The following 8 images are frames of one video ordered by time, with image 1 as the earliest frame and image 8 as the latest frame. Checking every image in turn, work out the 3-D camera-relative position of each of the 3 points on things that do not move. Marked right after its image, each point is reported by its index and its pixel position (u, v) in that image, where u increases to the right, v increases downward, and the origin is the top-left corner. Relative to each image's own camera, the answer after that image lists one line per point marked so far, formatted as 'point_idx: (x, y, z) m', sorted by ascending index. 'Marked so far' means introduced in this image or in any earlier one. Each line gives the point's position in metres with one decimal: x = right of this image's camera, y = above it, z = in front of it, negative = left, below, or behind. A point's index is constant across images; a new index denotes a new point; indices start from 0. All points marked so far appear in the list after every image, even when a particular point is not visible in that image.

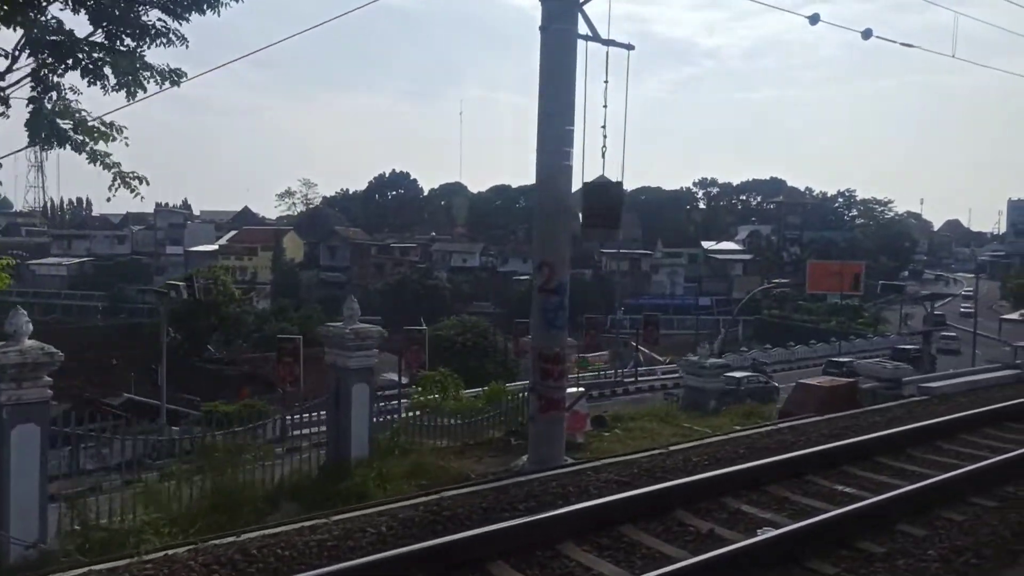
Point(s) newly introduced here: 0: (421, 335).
0: (-1.9, -0.9, +16.3) m
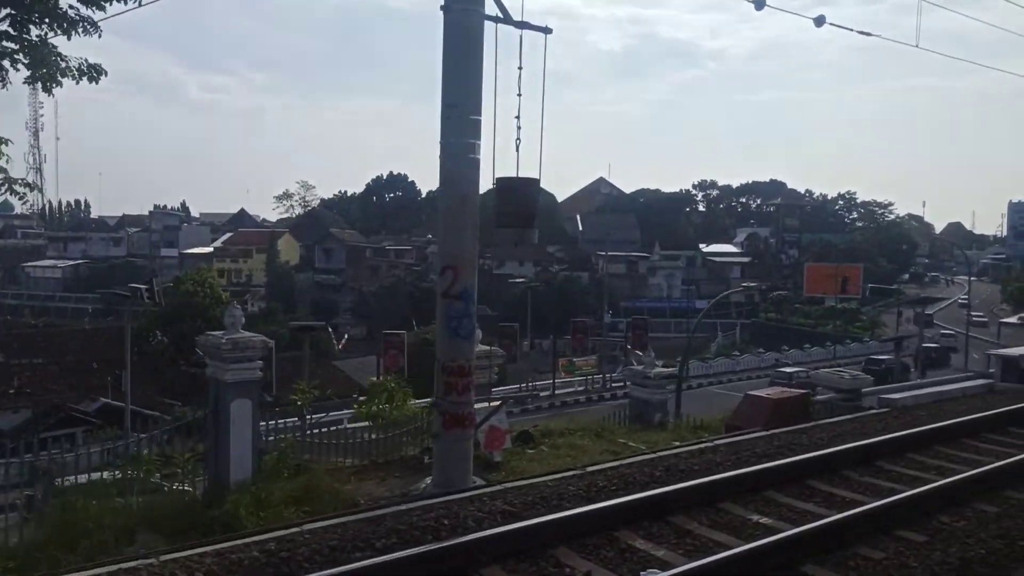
0: (-2.2, -1.0, +16.0) m
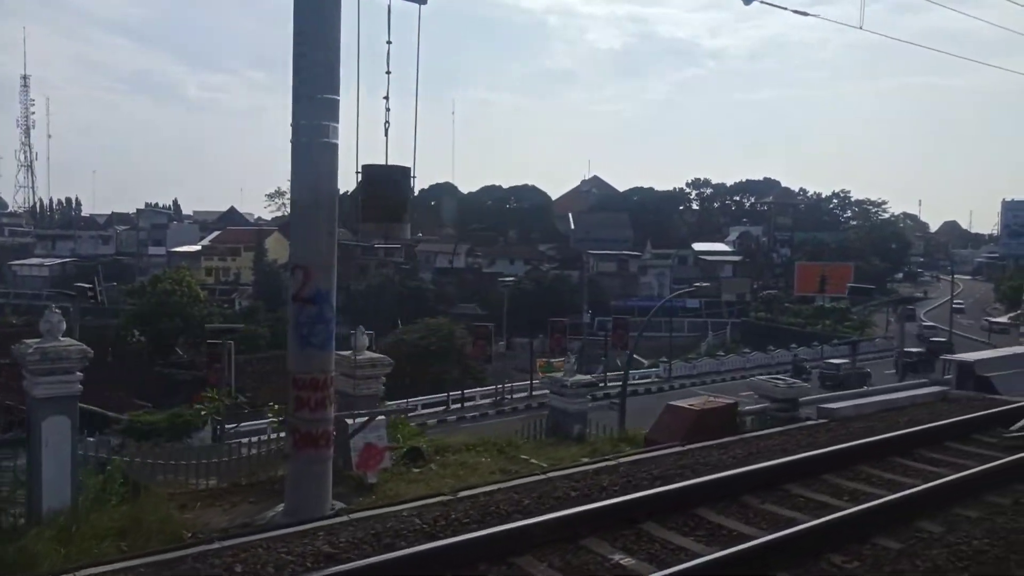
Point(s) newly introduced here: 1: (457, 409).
0: (-2.8, -1.0, +15.6) m
1: (-1.2, -2.6, +17.9) m
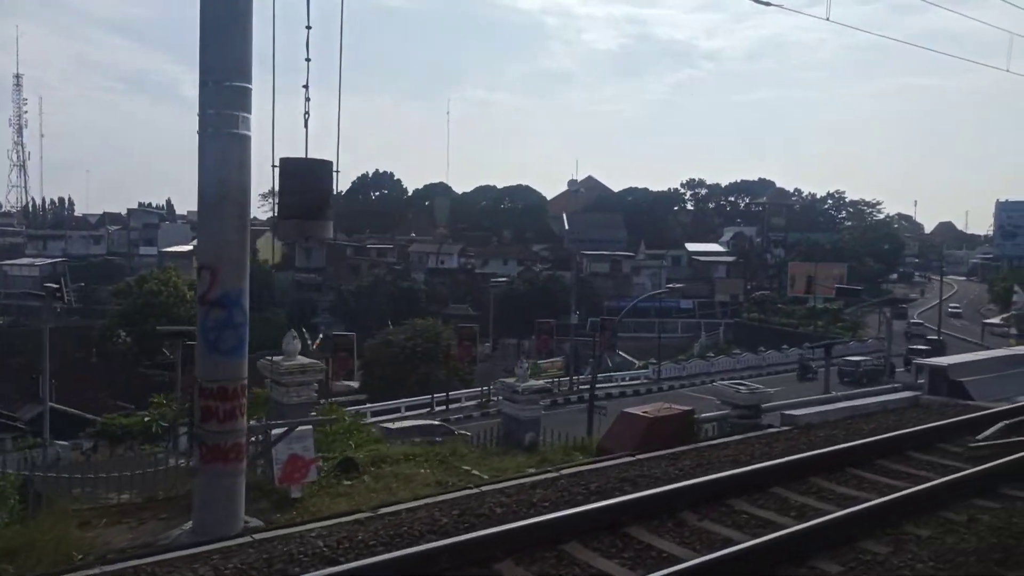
0: (-3.1, -1.0, +15.4) m
1: (-1.5, -2.7, +17.7) m
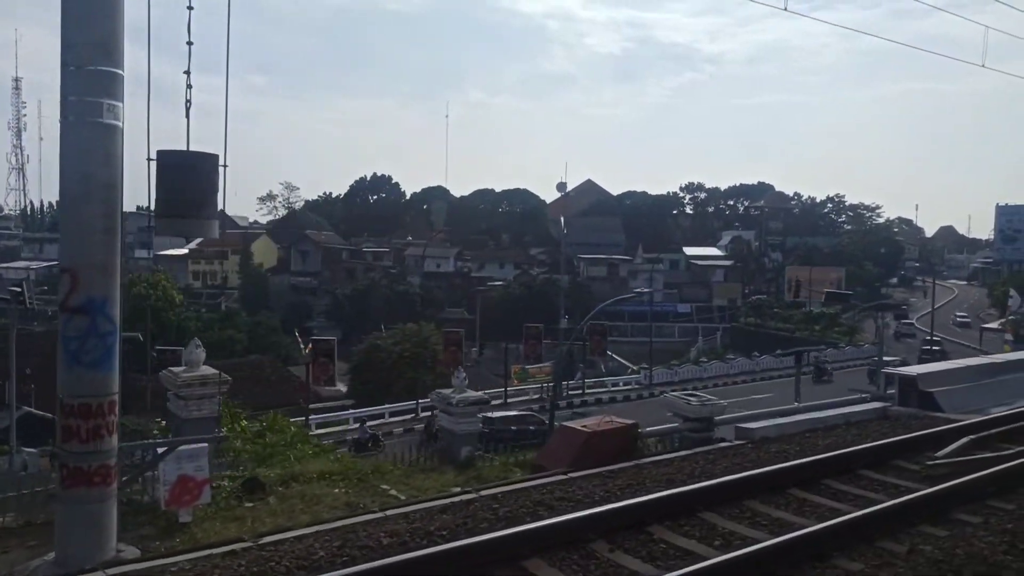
0: (-3.4, -1.1, +15.2) m
1: (-1.8, -2.7, +17.5) m
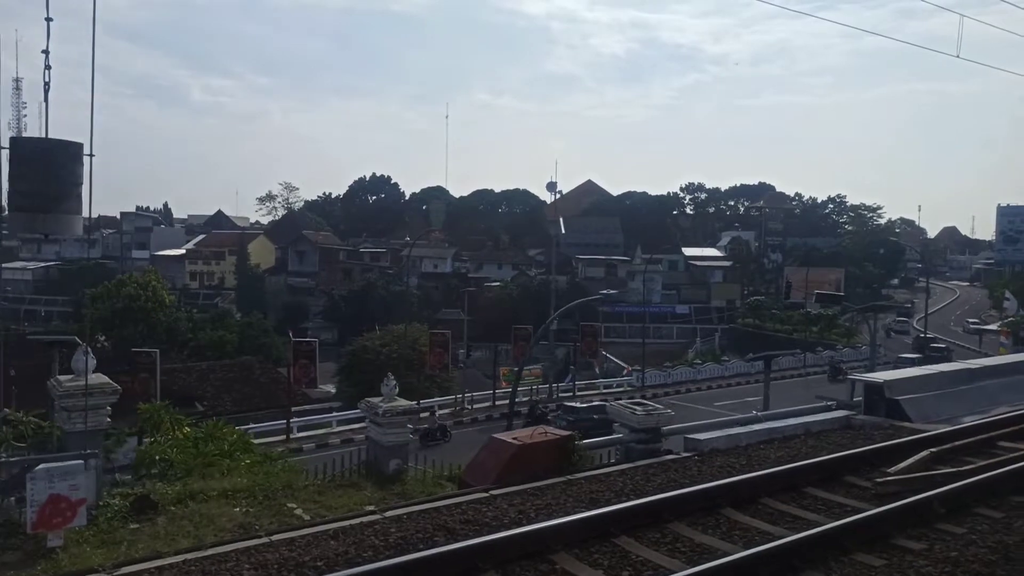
0: (-3.7, -1.1, +14.9) m
1: (-2.1, -2.8, +17.2) m
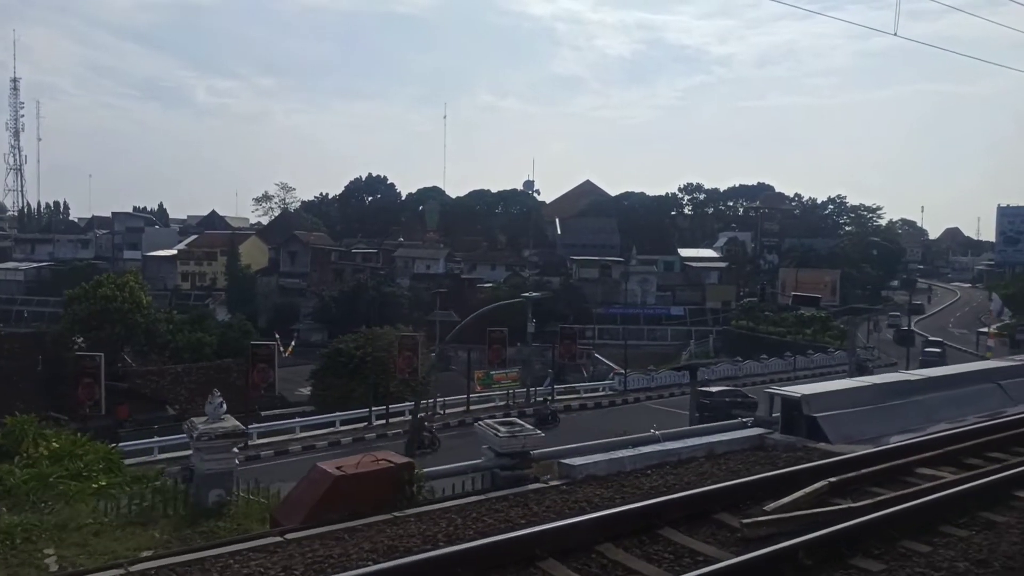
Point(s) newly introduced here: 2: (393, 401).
0: (-4.3, -1.1, +14.4) m
1: (-2.7, -2.8, +16.7) m
2: (-2.8, -2.7, +19.7) m
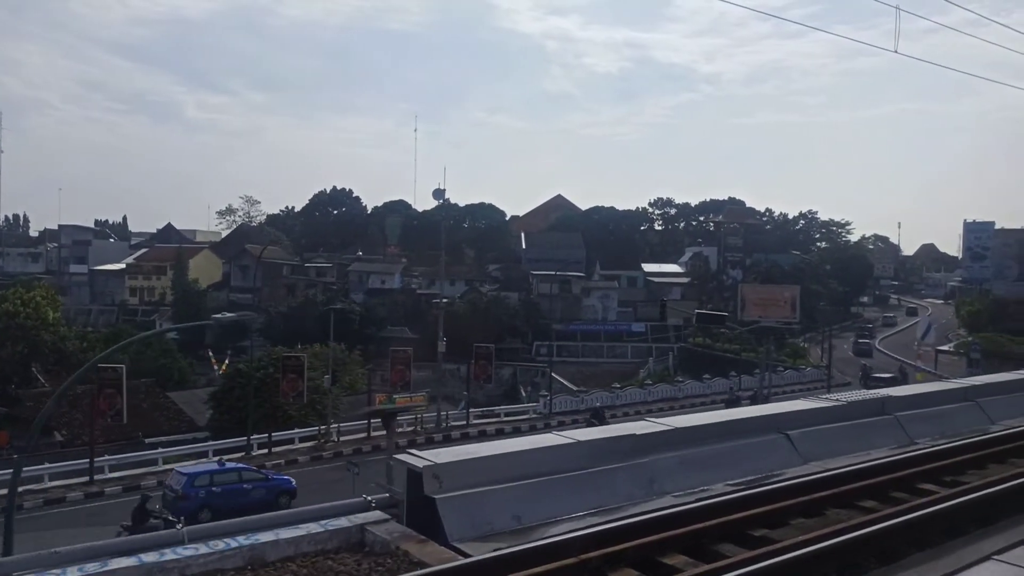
0: (-6.3, -1.4, +13.0) m
1: (-4.7, -3.1, +15.3) m
2: (-4.8, -3.0, +18.3) m
